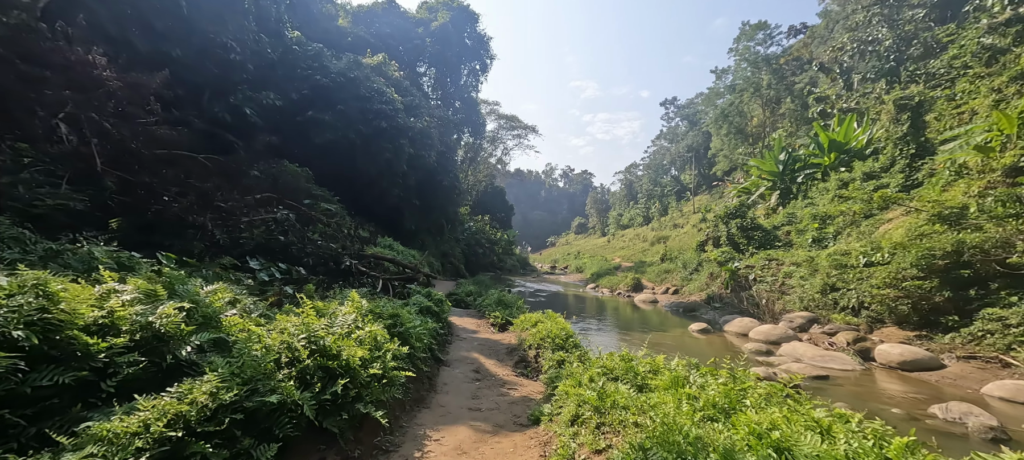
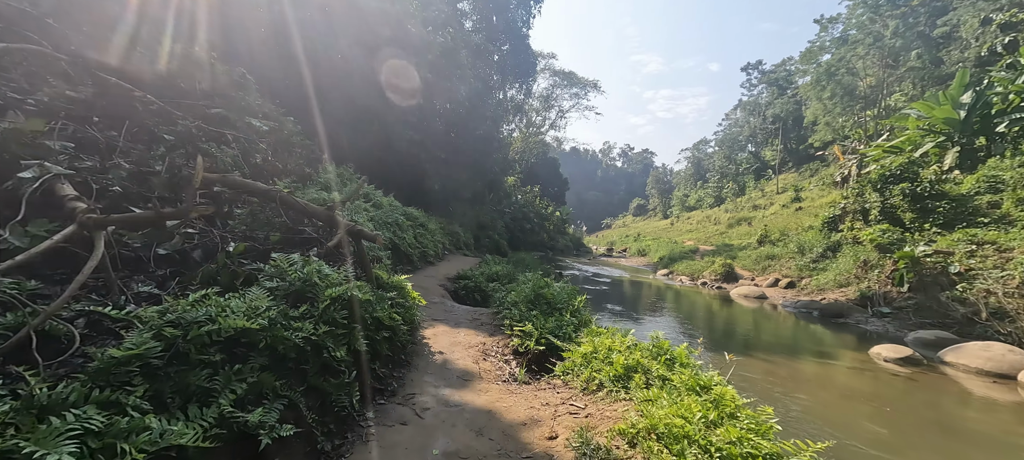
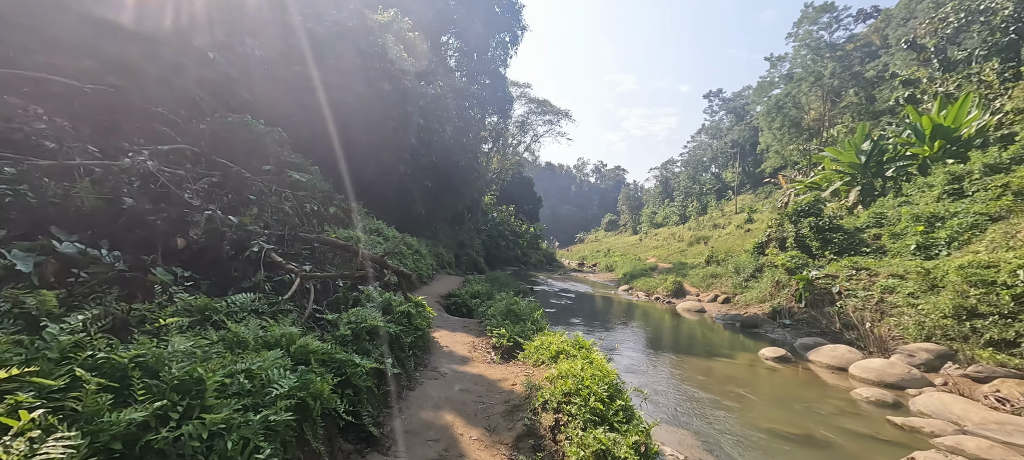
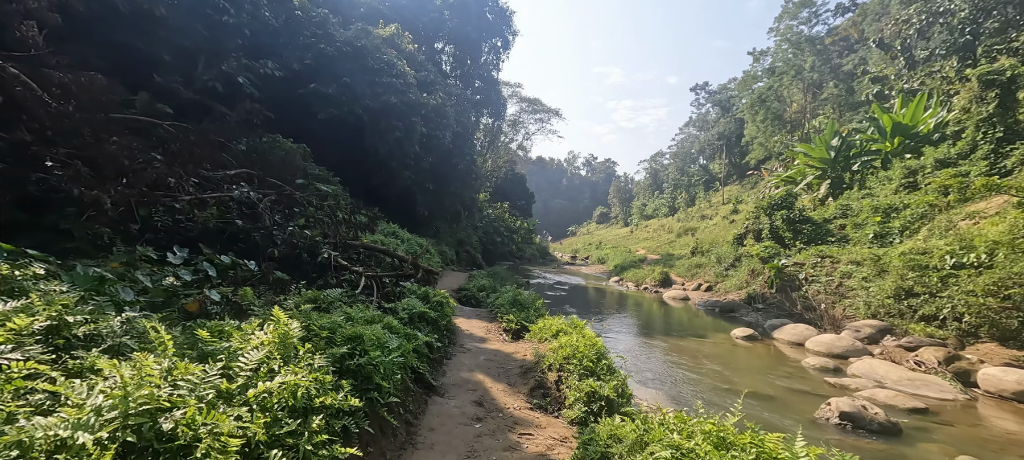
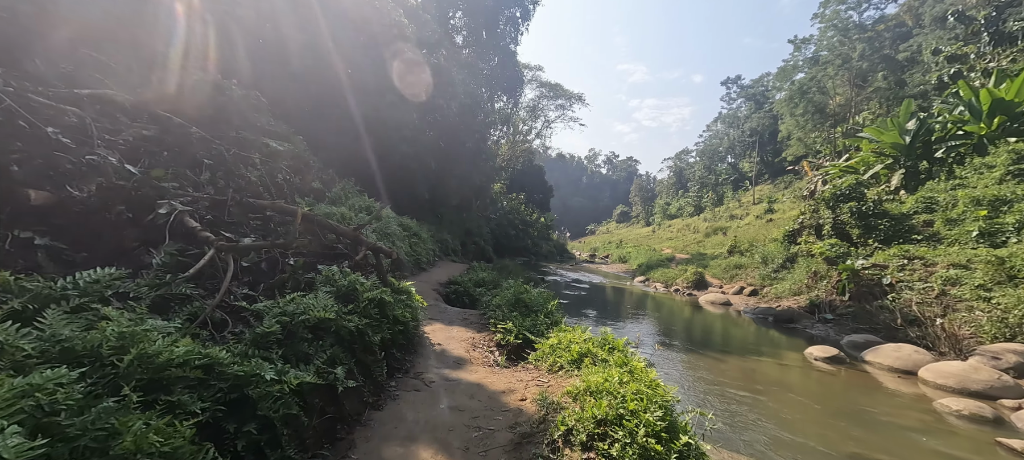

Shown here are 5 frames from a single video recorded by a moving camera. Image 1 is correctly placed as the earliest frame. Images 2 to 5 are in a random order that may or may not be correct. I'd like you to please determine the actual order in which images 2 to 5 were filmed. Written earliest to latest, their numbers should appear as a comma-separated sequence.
4, 3, 5, 2
